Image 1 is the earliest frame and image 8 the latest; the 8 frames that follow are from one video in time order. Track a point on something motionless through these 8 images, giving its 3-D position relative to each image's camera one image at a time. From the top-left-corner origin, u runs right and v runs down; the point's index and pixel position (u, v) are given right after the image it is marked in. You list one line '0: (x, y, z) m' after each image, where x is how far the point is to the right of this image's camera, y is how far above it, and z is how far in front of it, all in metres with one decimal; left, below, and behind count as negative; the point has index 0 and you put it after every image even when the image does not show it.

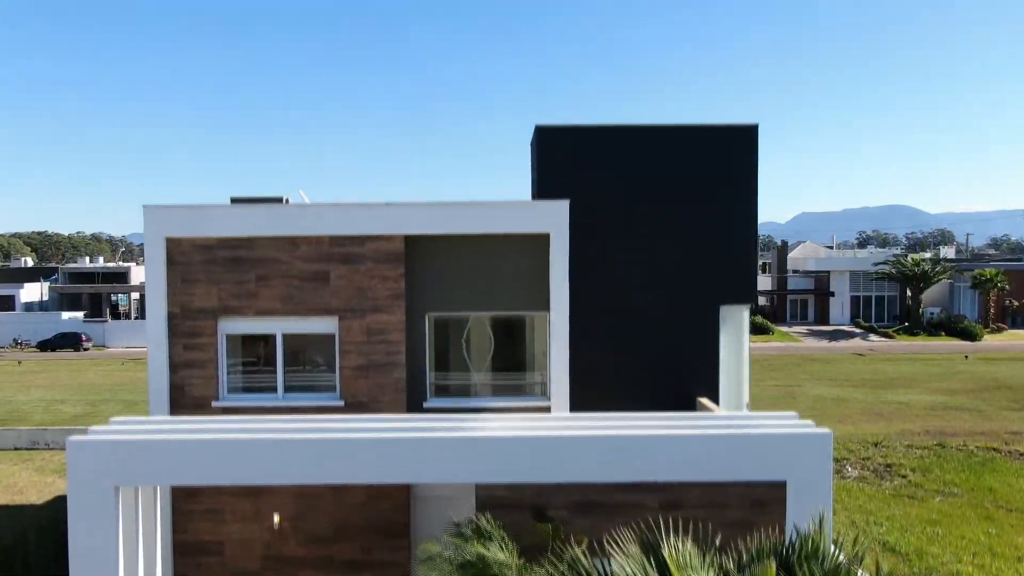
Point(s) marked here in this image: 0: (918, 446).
0: (+7.1, -2.8, +15.8) m
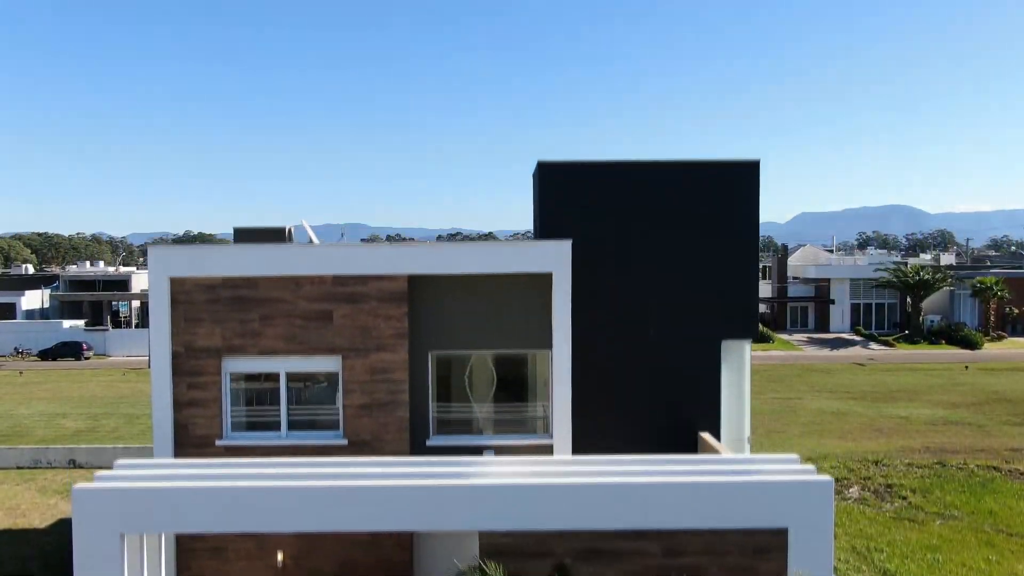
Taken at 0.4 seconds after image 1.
0: (+7.1, -3.1, +15.9) m
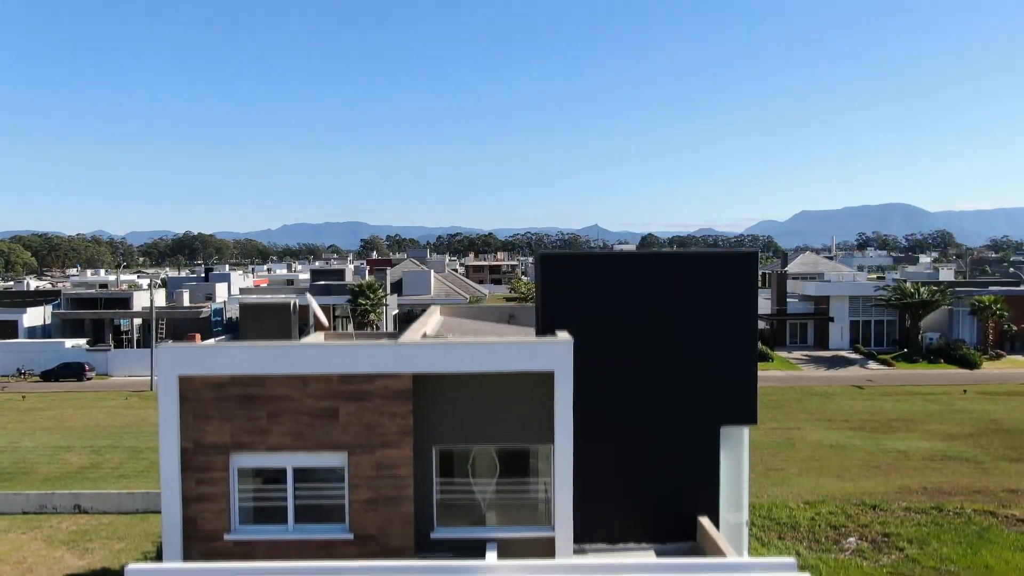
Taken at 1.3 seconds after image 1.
0: (+7.1, -3.9, +16.0) m
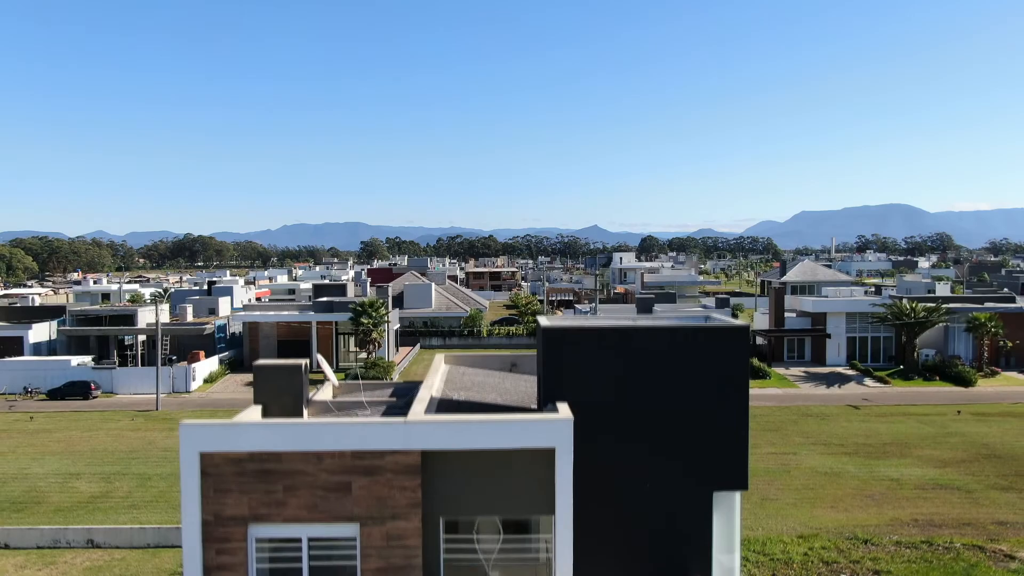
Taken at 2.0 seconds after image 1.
0: (+7.1, -4.6, +16.4) m
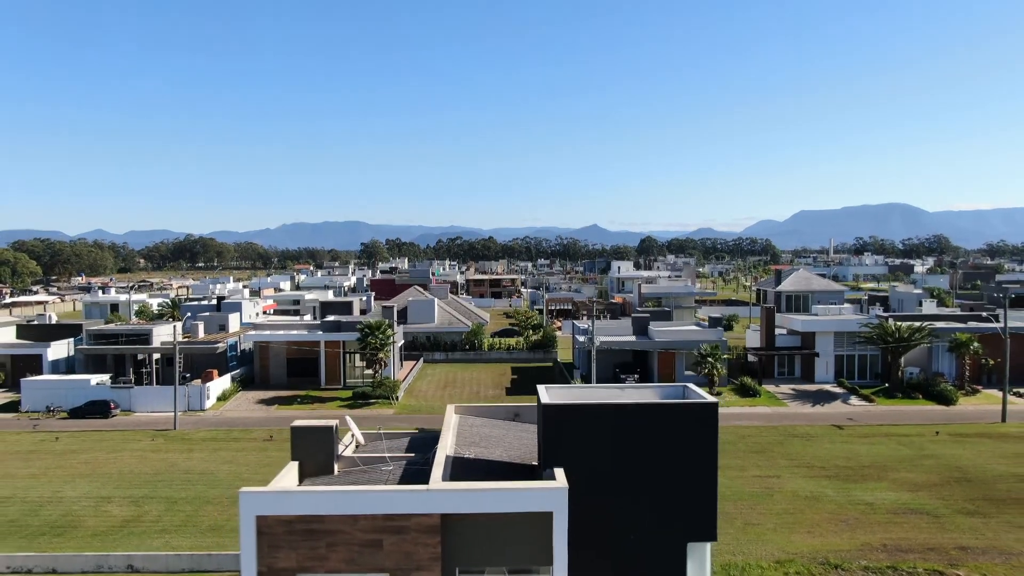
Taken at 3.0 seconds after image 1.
0: (+7.2, -5.6, +18.1) m
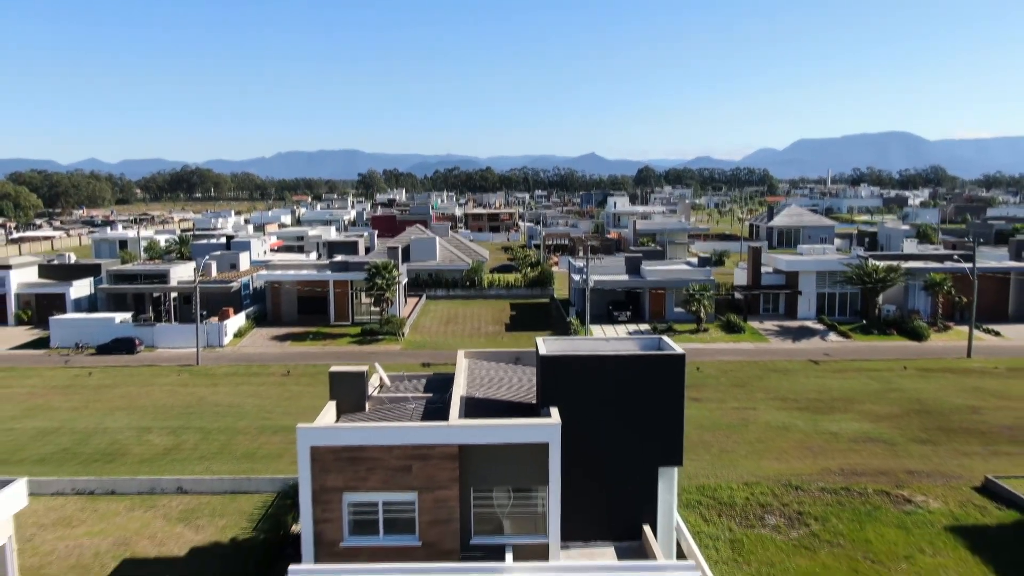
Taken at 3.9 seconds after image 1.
0: (+7.2, -4.6, +20.7) m
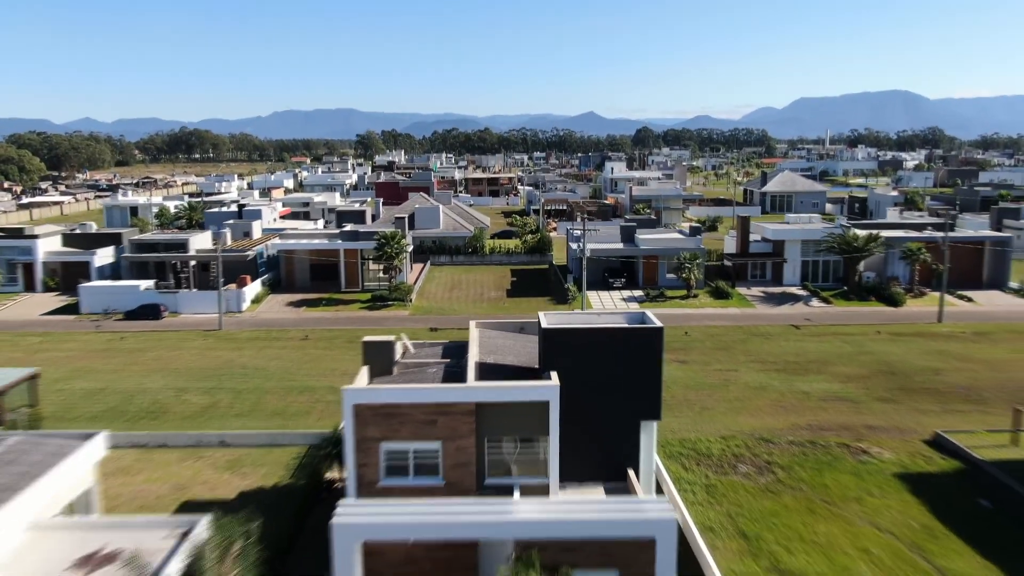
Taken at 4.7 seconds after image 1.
0: (+7.3, -4.0, +23.4) m
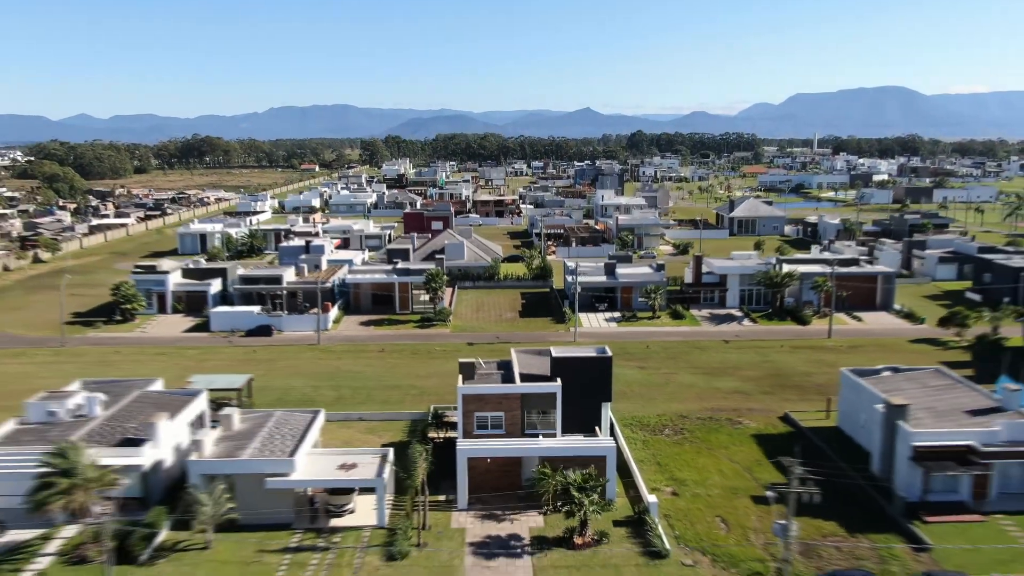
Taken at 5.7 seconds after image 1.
0: (+8.2, -5.6, +39.3) m
